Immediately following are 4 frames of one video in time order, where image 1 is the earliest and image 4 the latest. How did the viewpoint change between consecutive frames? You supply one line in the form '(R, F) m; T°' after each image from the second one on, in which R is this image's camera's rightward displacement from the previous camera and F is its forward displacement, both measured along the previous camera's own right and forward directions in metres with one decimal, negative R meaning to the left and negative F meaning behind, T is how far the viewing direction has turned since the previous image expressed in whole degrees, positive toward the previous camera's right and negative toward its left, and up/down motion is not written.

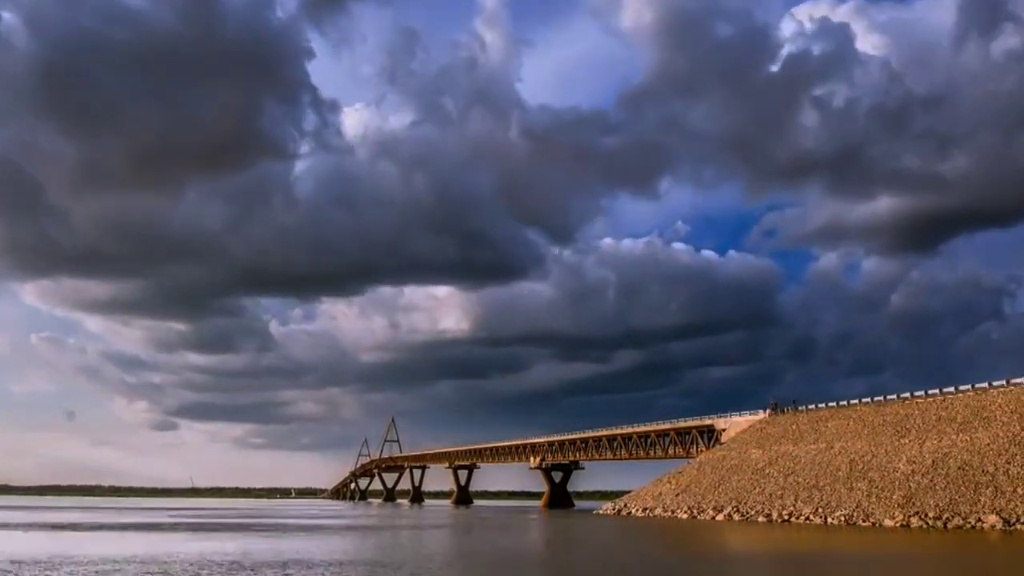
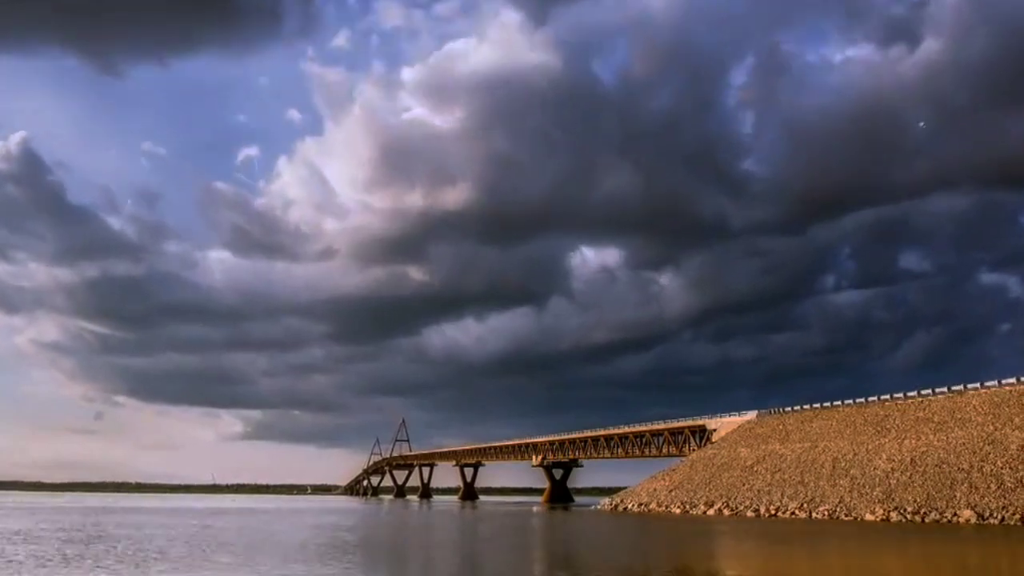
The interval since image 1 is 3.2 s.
(+0.2, -3.6) m; 0°
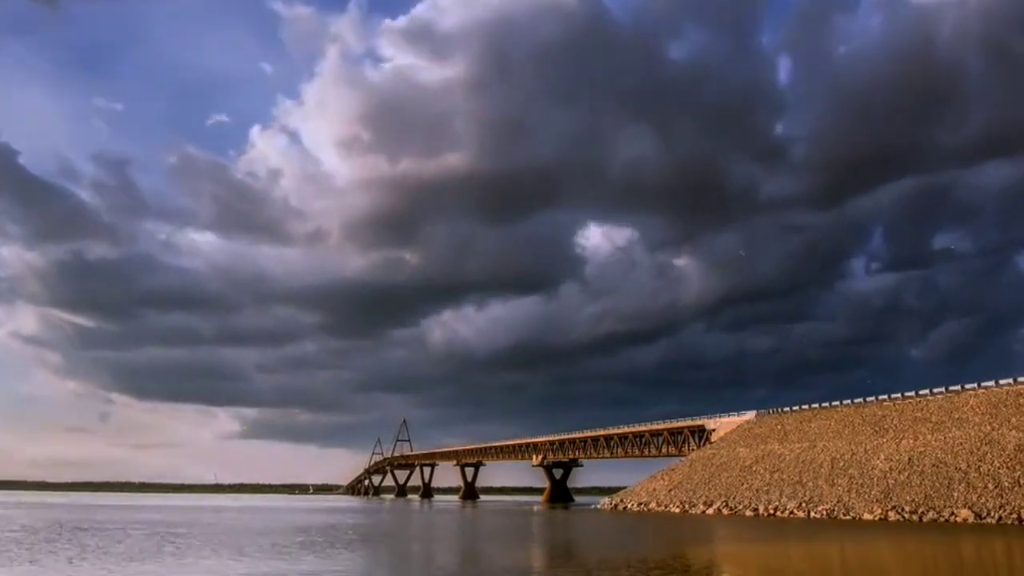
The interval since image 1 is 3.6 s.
(0.0, -0.4) m; 0°
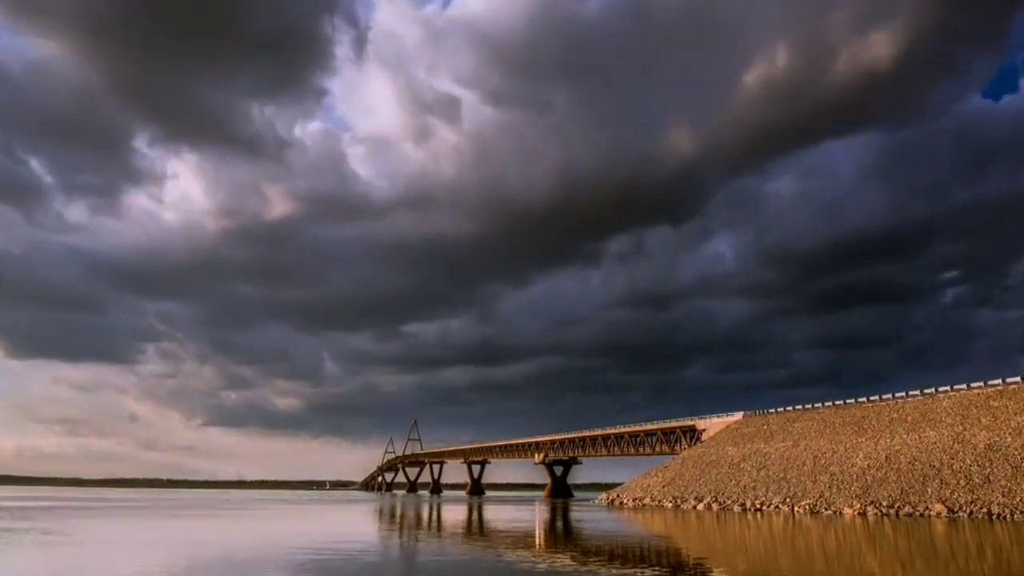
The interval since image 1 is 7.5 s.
(-0.3, -4.1) m; 0°
